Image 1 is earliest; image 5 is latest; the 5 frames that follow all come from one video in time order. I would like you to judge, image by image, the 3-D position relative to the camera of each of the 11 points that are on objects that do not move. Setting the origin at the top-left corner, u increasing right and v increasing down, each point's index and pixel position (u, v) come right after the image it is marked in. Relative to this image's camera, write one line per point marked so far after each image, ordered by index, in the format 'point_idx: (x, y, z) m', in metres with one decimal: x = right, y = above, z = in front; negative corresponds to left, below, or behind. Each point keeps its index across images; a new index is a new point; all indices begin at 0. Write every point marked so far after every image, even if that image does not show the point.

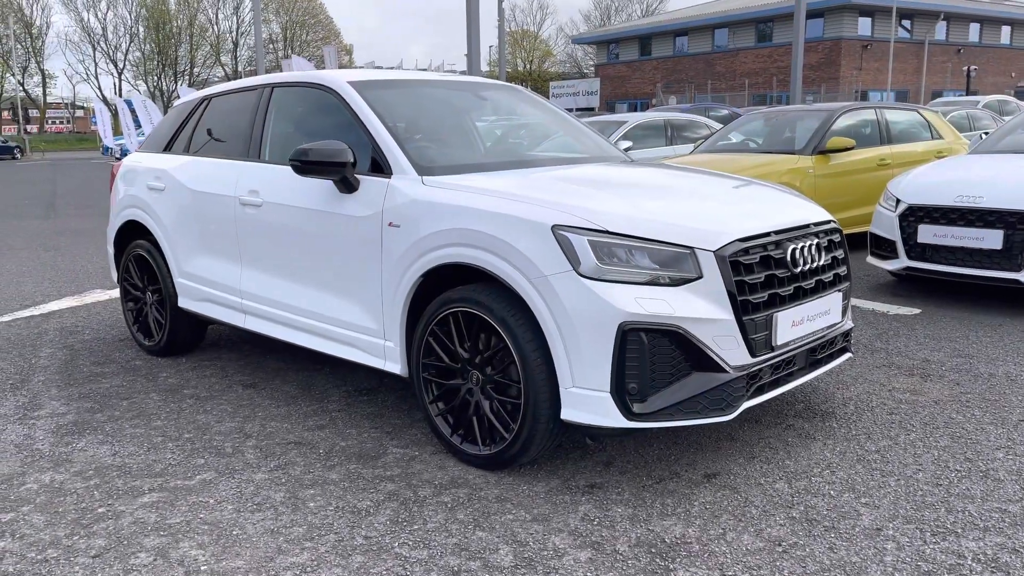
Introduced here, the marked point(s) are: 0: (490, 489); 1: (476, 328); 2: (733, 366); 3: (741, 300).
0: (-0.1, -0.7, +3.0) m
1: (-0.1, -0.1, +3.1) m
2: (+0.8, -0.3, +2.9) m
3: (+0.8, 0.0, +2.9) m
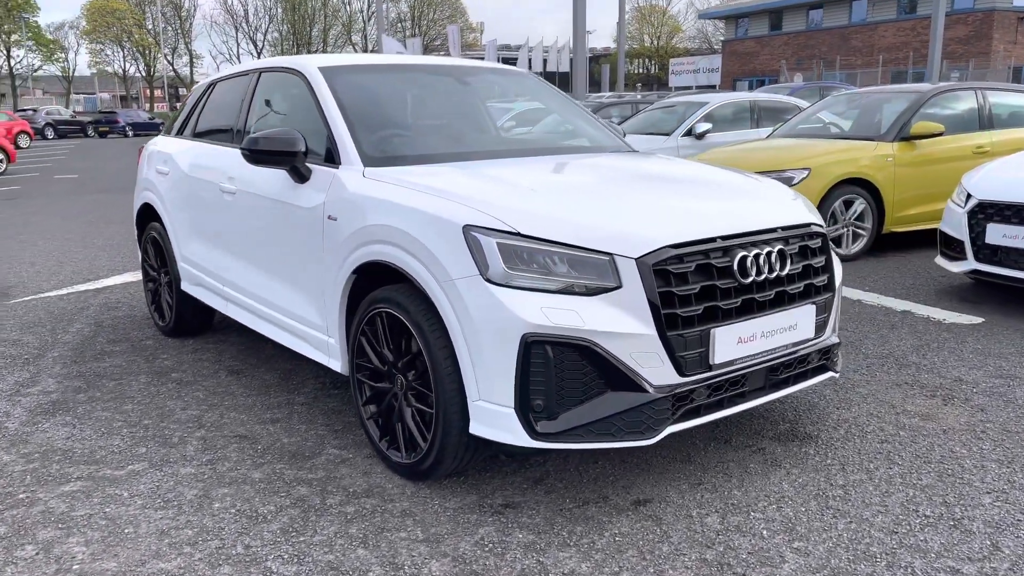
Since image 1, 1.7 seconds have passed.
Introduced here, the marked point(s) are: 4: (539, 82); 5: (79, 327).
0: (-0.4, -0.7, +2.9) m
1: (-0.4, -0.1, +3.0) m
2: (+0.4, -0.3, +2.6) m
3: (+0.5, -0.1, +2.6) m
4: (+0.1, +1.1, +4.6) m
5: (-2.8, -0.3, +5.5) m
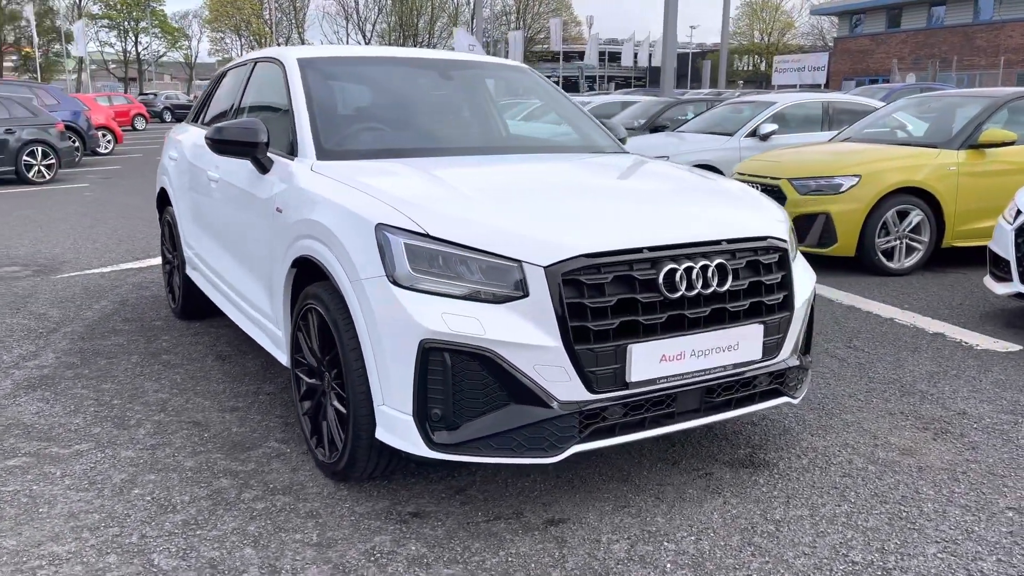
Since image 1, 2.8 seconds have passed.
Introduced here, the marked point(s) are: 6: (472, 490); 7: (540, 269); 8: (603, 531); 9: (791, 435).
0: (-0.7, -0.7, +2.8) m
1: (-0.7, -0.1, +2.9) m
2: (+0.1, -0.3, +2.5) m
3: (+0.2, -0.1, +2.5) m
4: (+0.1, +1.1, +4.5) m
5: (-2.8, -0.1, +5.8) m
6: (-0.1, -0.7, +2.9) m
7: (+0.1, +0.1, +2.5) m
8: (+0.3, -0.8, +2.7) m
9: (+1.1, -0.6, +3.4) m
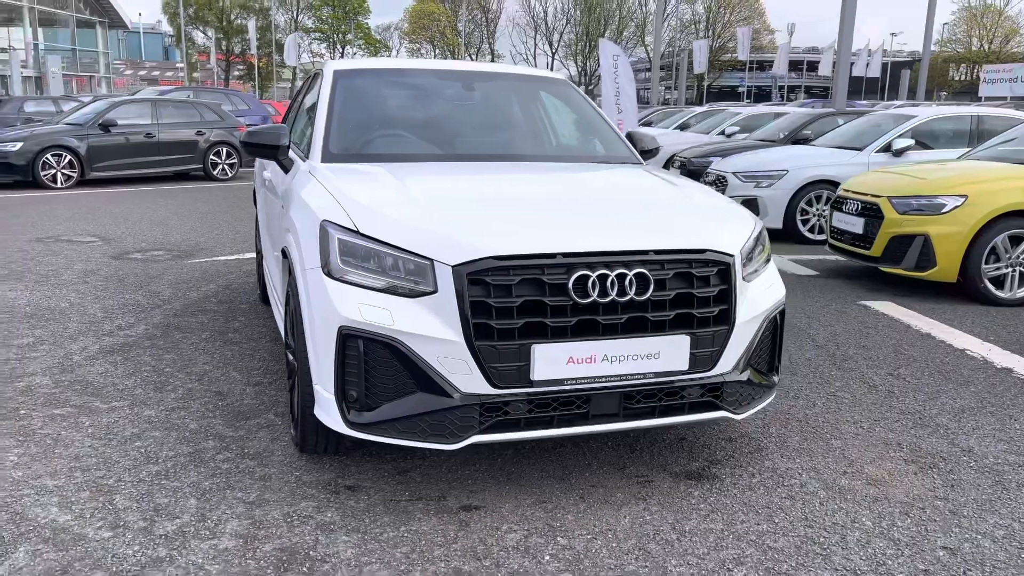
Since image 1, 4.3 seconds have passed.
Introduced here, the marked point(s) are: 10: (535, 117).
0: (-0.9, -0.7, +3.2) m
1: (-0.8, -0.1, +3.3) m
2: (-0.2, -0.3, +2.7) m
3: (-0.1, -0.1, +2.6) m
4: (+0.3, +1.1, +4.6) m
5: (-2.3, 0.0, +6.5) m
6: (-0.4, -0.7, +3.1) m
7: (-0.2, +0.1, +2.7) m
8: (0.0, -0.8, +2.8) m
9: (+1.0, -0.7, +3.4) m
10: (+0.1, +0.9, +4.3) m
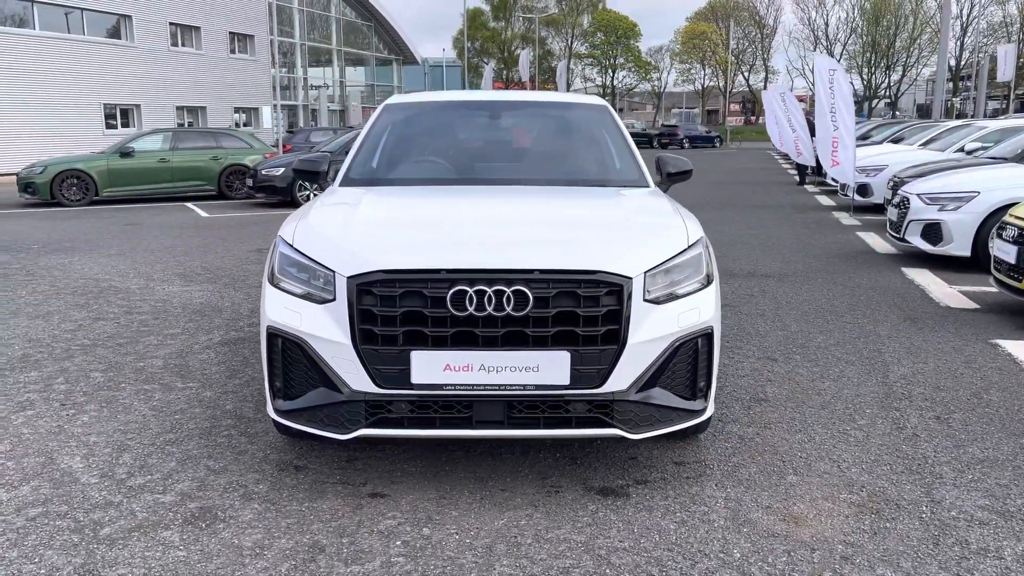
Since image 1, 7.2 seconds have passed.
0: (-1.1, -0.7, +3.7) m
1: (-1.0, -0.1, +3.8) m
2: (-0.6, -0.4, +3.0) m
3: (-0.5, -0.1, +3.0) m
4: (+0.6, +1.0, +4.8) m
5: (-1.4, -0.1, +7.3) m
6: (-0.6, -0.7, +3.5) m
7: (-0.6, 0.0, +3.0) m
8: (-0.4, -0.8, +3.1) m
9: (+0.7, -0.8, +3.3) m
10: (+0.3, +0.8, +4.5) m
